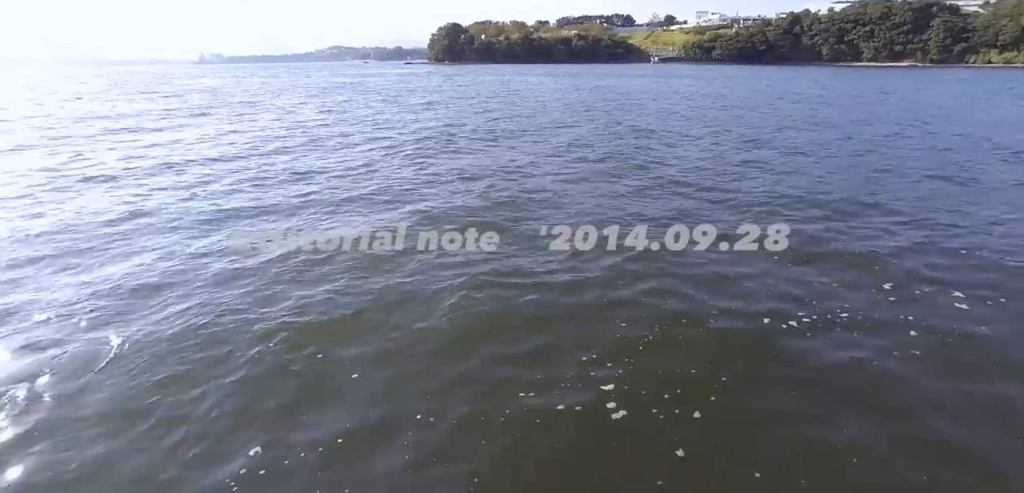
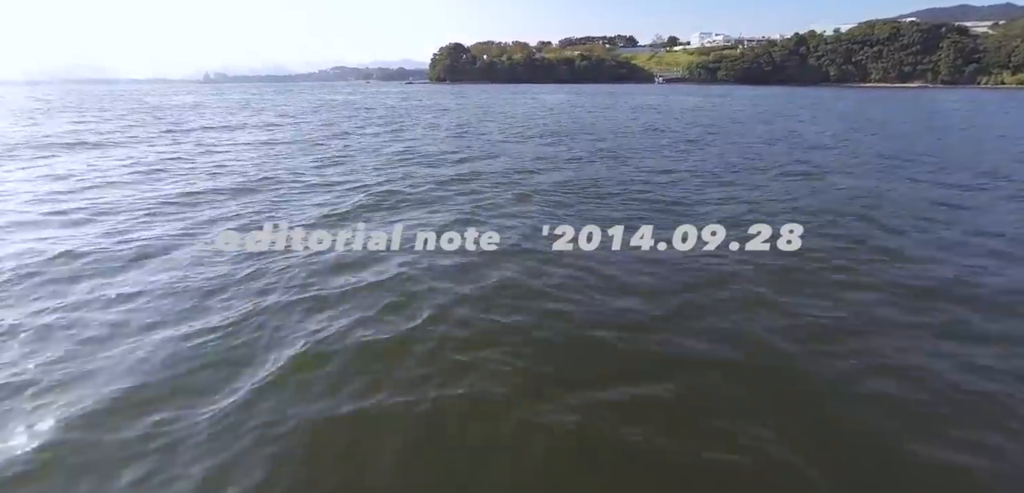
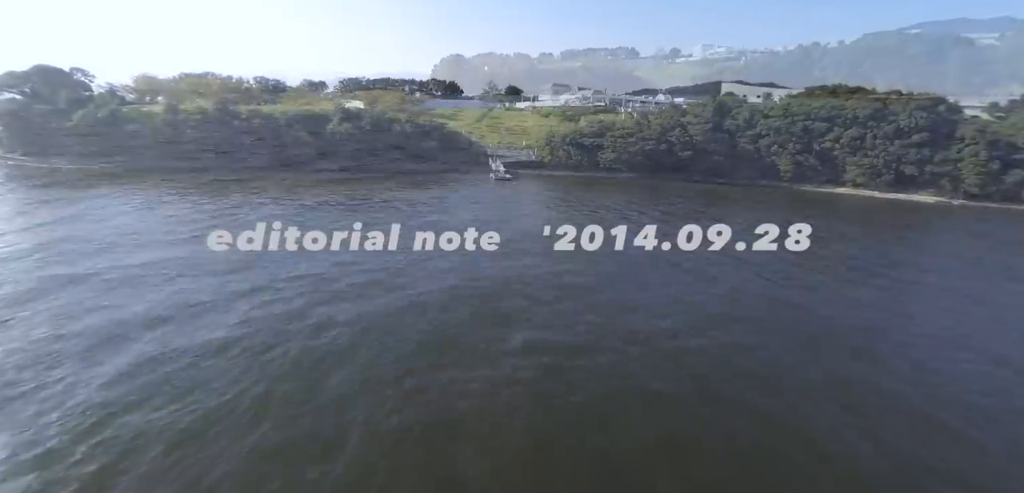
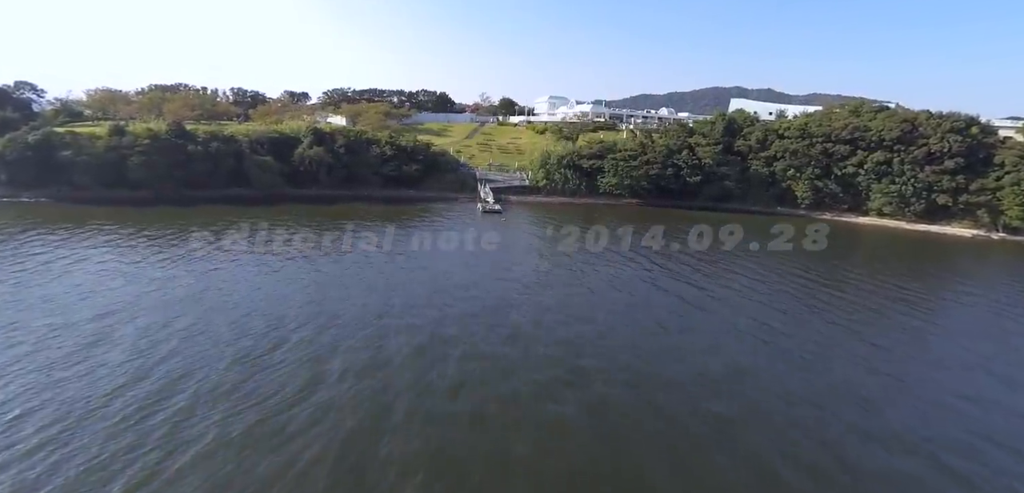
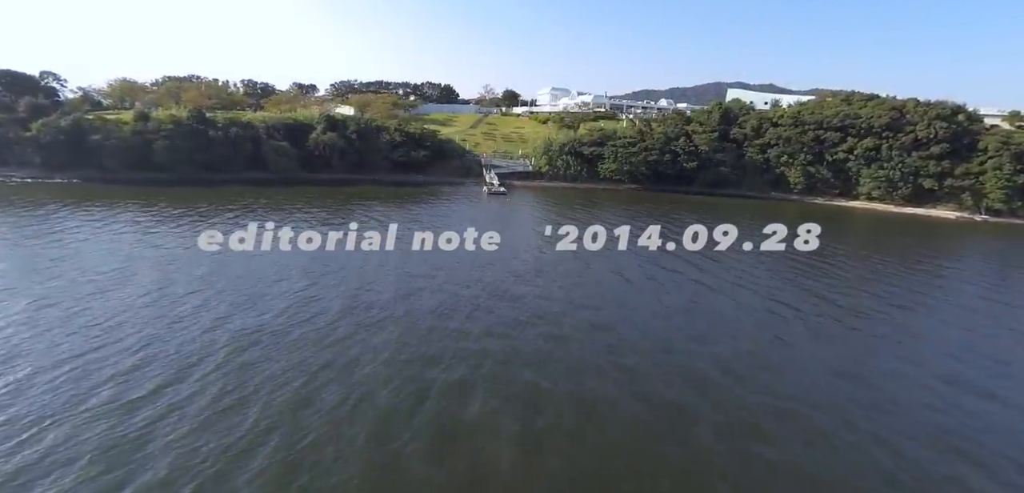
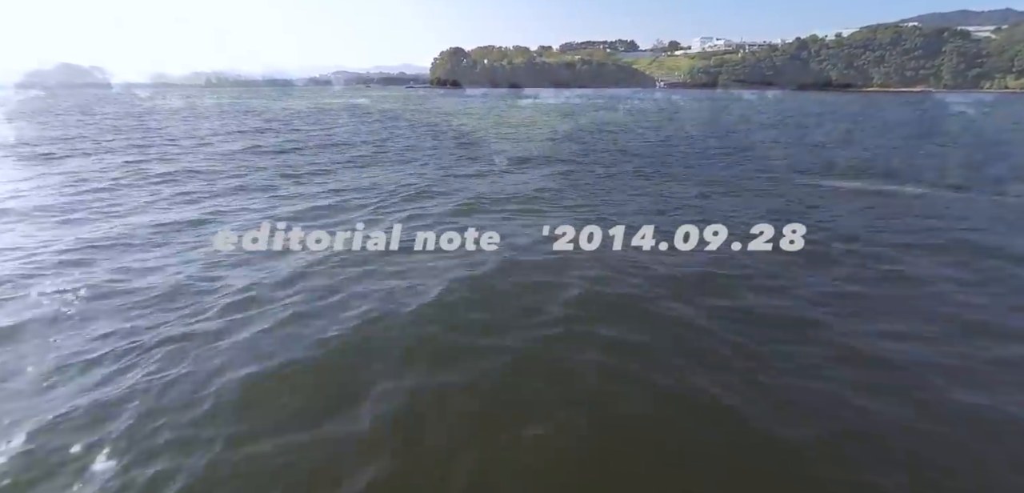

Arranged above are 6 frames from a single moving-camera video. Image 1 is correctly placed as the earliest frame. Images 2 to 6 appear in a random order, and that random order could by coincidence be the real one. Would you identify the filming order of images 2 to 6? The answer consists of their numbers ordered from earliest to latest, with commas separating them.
2, 6, 3, 5, 4
